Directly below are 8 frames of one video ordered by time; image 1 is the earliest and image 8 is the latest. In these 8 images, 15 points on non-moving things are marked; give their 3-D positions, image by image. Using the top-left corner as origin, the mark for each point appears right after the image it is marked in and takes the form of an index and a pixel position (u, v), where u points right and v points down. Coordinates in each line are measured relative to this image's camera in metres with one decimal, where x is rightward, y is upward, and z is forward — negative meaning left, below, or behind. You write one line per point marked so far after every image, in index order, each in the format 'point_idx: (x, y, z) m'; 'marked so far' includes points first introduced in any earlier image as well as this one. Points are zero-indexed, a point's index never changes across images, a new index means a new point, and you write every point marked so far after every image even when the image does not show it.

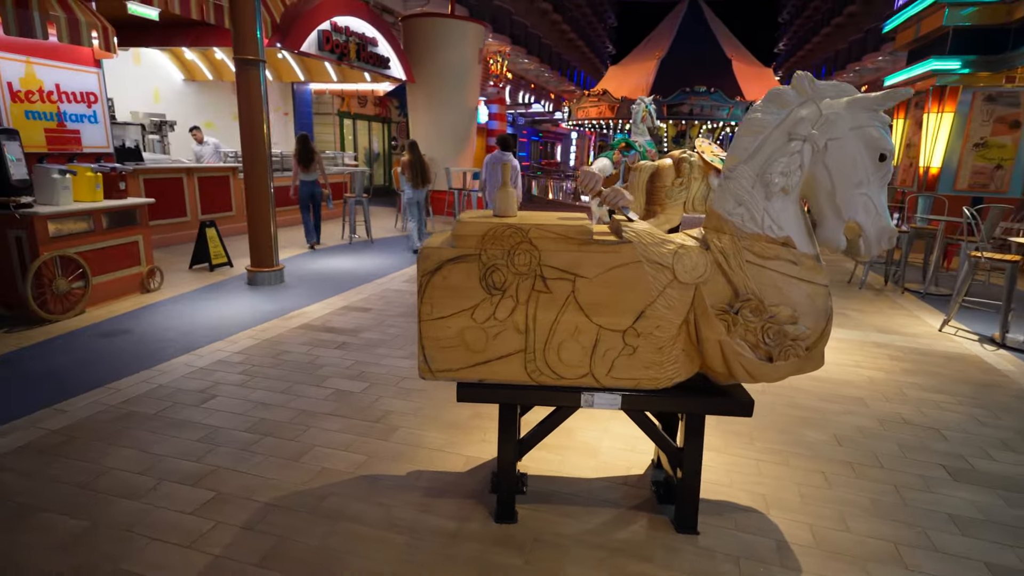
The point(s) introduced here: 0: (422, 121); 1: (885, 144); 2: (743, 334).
0: (-1.7, +3.3, +10.7) m
1: (+1.3, +0.5, +1.9) m
2: (+0.8, -0.2, +1.9) m
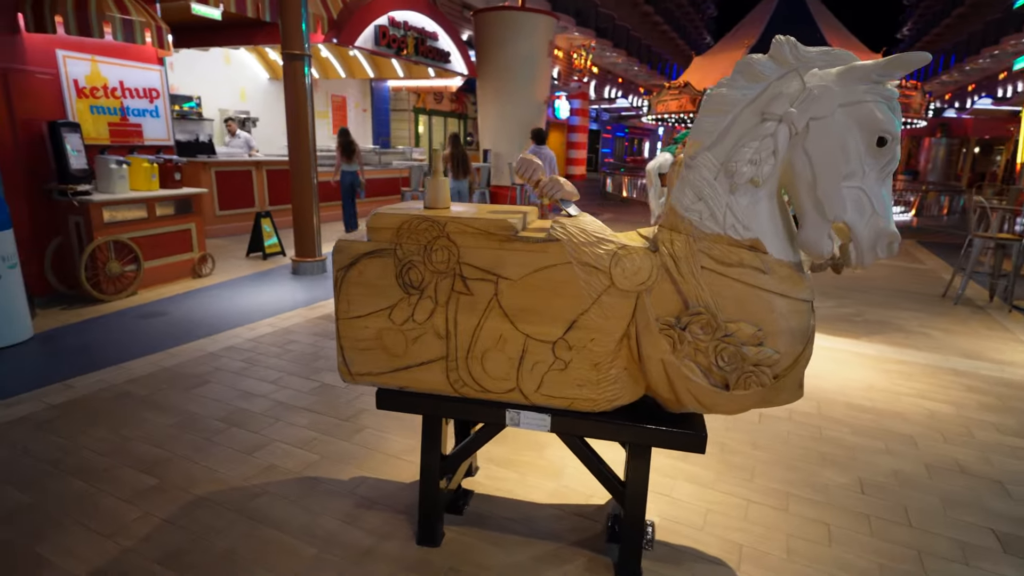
0: (-0.4, +3.4, +10.6) m
1: (+1.0, +0.5, +1.5) m
2: (+0.5, -0.2, +1.6) m
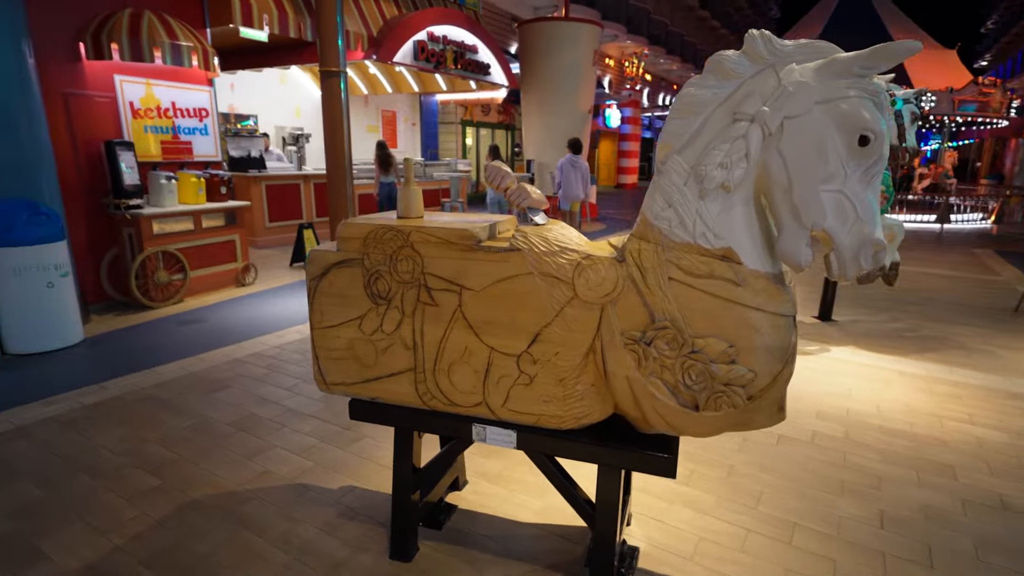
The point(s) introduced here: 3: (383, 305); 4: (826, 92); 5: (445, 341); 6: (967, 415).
0: (+0.4, +3.2, +10.6) m
1: (+0.9, +0.4, +1.4) m
2: (+0.4, -0.2, +1.5) m
3: (-0.4, -0.1, +1.7) m
4: (+0.8, +0.5, +1.4) m
5: (-0.2, -0.2, +1.7) m
6: (+2.6, -0.7, +3.1) m
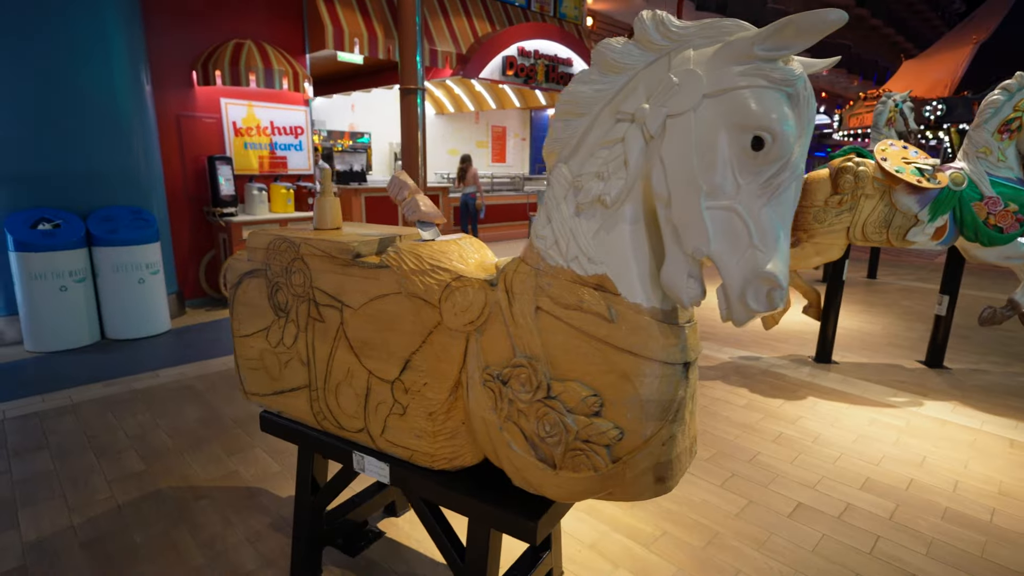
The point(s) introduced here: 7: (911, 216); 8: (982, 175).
0: (+2.3, +2.8, +10.2) m
1: (+0.5, +0.3, +1.0) m
2: (0.0, -0.3, +1.3) m
3: (-0.7, -0.1, +1.7) m
4: (+0.4, +0.4, +1.1) m
5: (-0.5, -0.2, +1.6) m
6: (+2.4, -0.9, +2.3) m
7: (+2.6, +0.5, +3.6) m
8: (+3.1, +0.7, +3.6) m
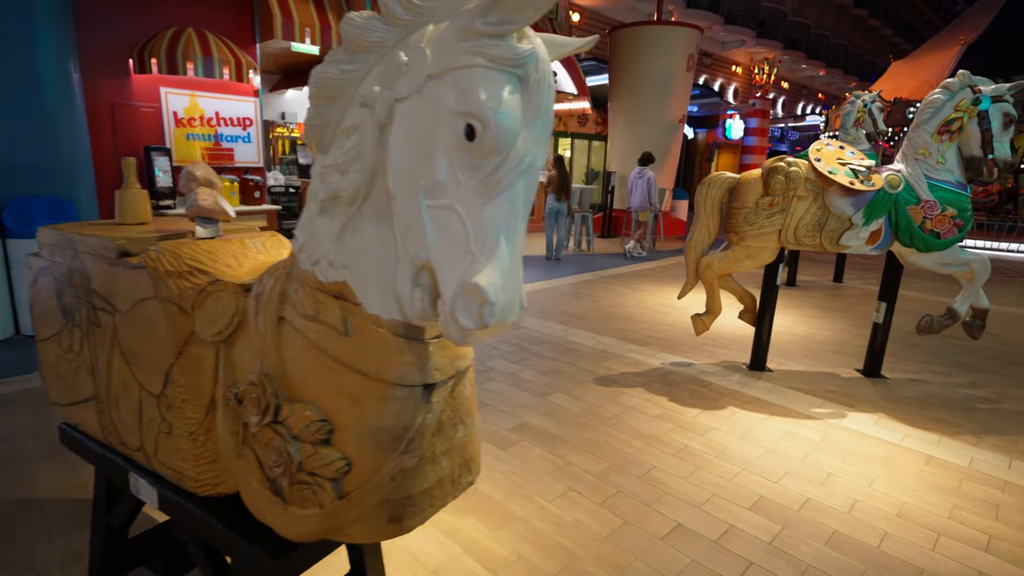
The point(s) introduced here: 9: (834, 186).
0: (+1.8, +2.8, +10.0) m
1: (-0.1, +0.3, +0.9) m
2: (-0.5, -0.3, +1.1) m
3: (-1.3, -0.1, +1.5) m
4: (-0.1, +0.4, +0.9) m
5: (-1.1, -0.2, +1.5) m
6: (+1.9, -1.0, +2.1) m
7: (+2.1, +0.4, +3.4) m
8: (+2.5, +0.7, +3.4) m
9: (+2.0, +0.6, +3.4) m
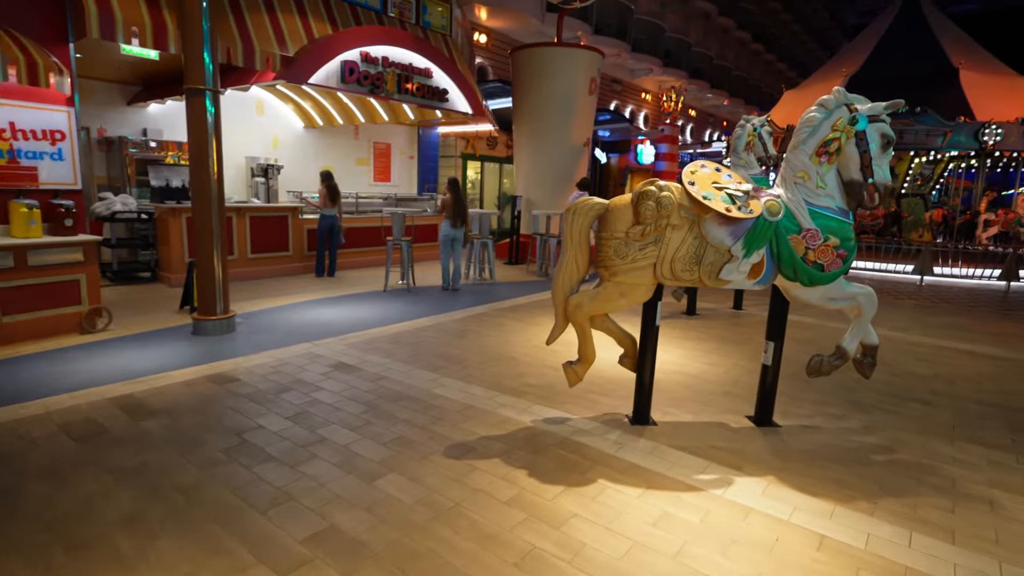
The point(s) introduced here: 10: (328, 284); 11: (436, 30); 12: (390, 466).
0: (0.0, +2.3, +9.6) m
1: (-0.6, +0.1, +0.2) m
2: (-1.1, -0.5, +0.4) m
3: (-1.9, -0.3, +0.7) m
4: (-0.7, +0.2, +0.3) m
5: (-1.7, -0.4, +0.6) m
6: (+1.2, -1.2, +1.7) m
7: (+1.2, +0.2, +3.0) m
8: (+1.6, +0.5, +3.1) m
9: (+1.1, +0.4, +3.0) m
10: (-2.6, +0.1, +7.8) m
11: (-1.2, +3.9, +8.3) m
12: (-0.6, -0.9, +2.7) m
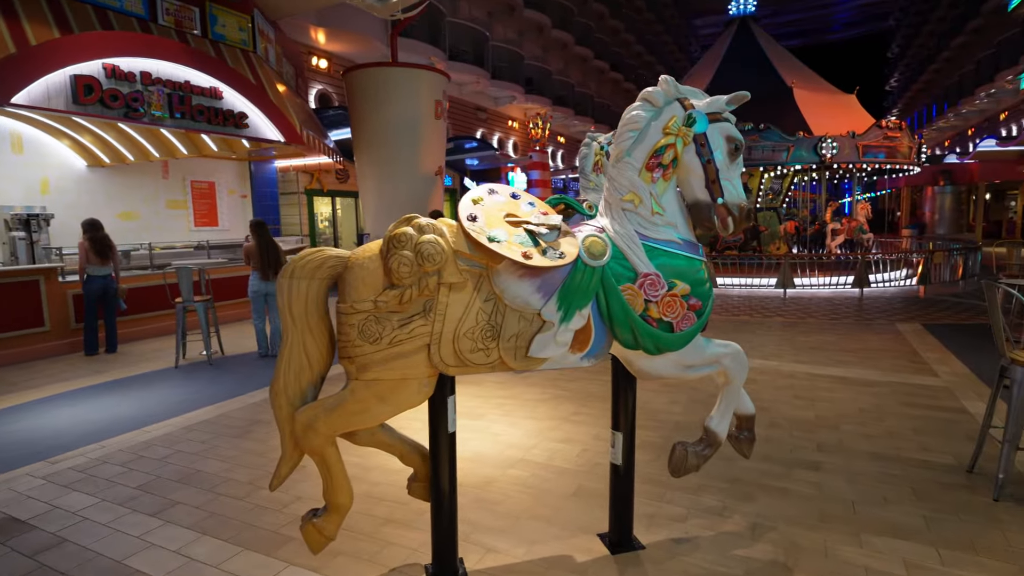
0: (-2.5, +1.5, +8.3) m
1: (-1.2, -0.1, -1.1) m
2: (-1.6, -0.8, -1.1) m
3: (-2.5, -0.7, -0.9) m
4: (-1.3, -0.1, -1.1) m
5: (-2.3, -0.8, -0.9) m
6: (+0.4, -1.4, +0.6) m
7: (+0.1, -0.1, +2.0) m
8: (+0.5, +0.2, +2.1) m
9: (0.0, +0.1, +1.9) m
10: (-4.5, -0.9, +6.0) m
11: (-3.5, +3.1, +6.9) m
12: (-1.5, -1.3, +1.3) m
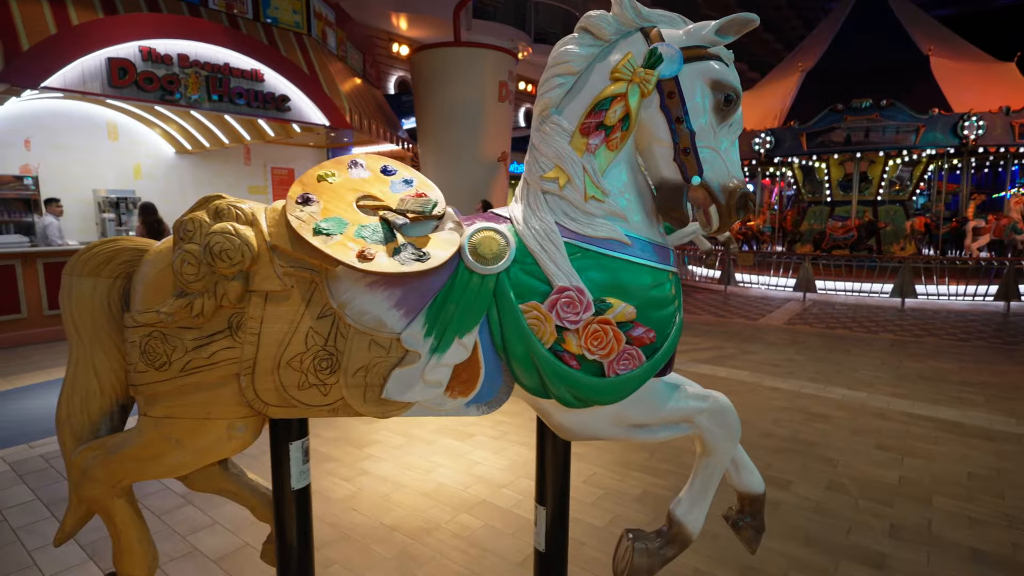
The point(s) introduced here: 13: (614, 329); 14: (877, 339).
0: (-1.6, +1.6, +8.1) m
1: (-2.1, -0.2, -1.4) m
2: (-2.6, -0.8, -1.3) m
3: (-3.4, -0.7, -0.9) m
4: (-2.2, -0.1, -1.4) m
5: (-3.2, -0.8, -1.0) m
6: (-0.3, -1.4, 0.0) m
7: (-0.3, -0.1, +1.4) m
8: (+0.1, +0.1, +1.4) m
9: (-0.4, +0.1, +1.3) m
10: (-4.1, -0.6, +6.2) m
11: (-2.8, +3.3, +6.8) m
12: (-2.1, -1.3, +1.1) m
13: (+0.3, -0.1, +1.4) m
14: (+4.2, -0.6, +6.3) m
